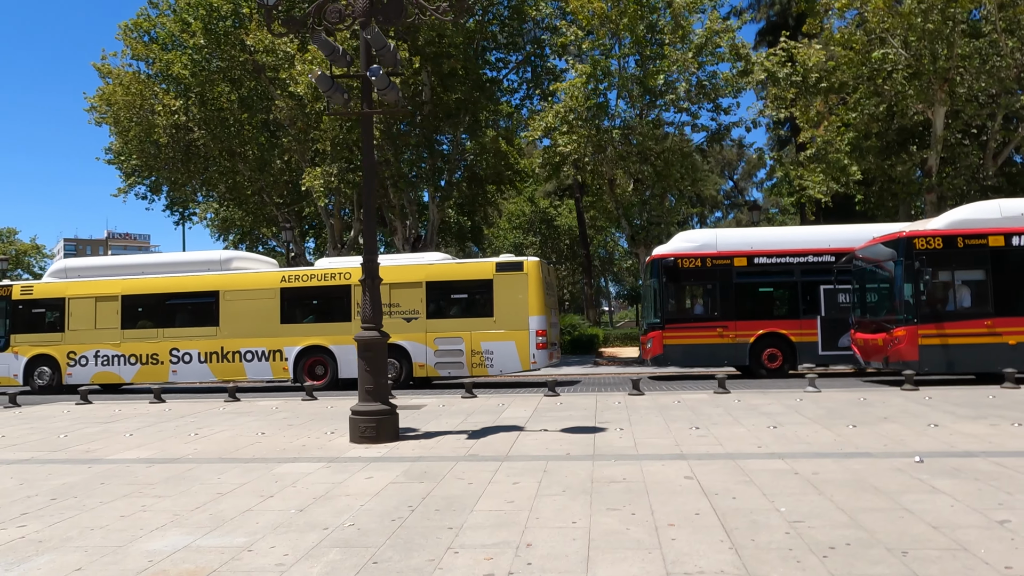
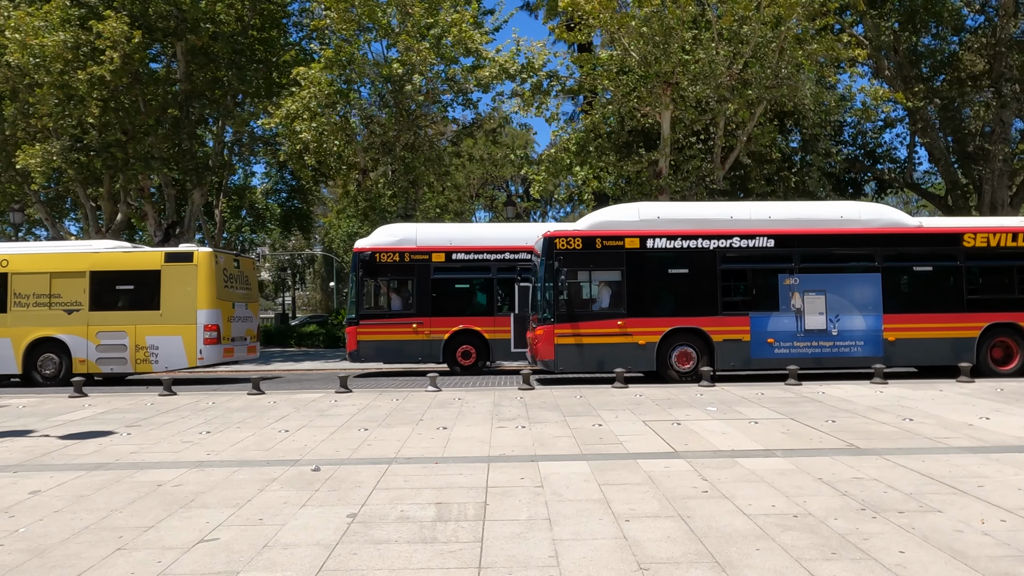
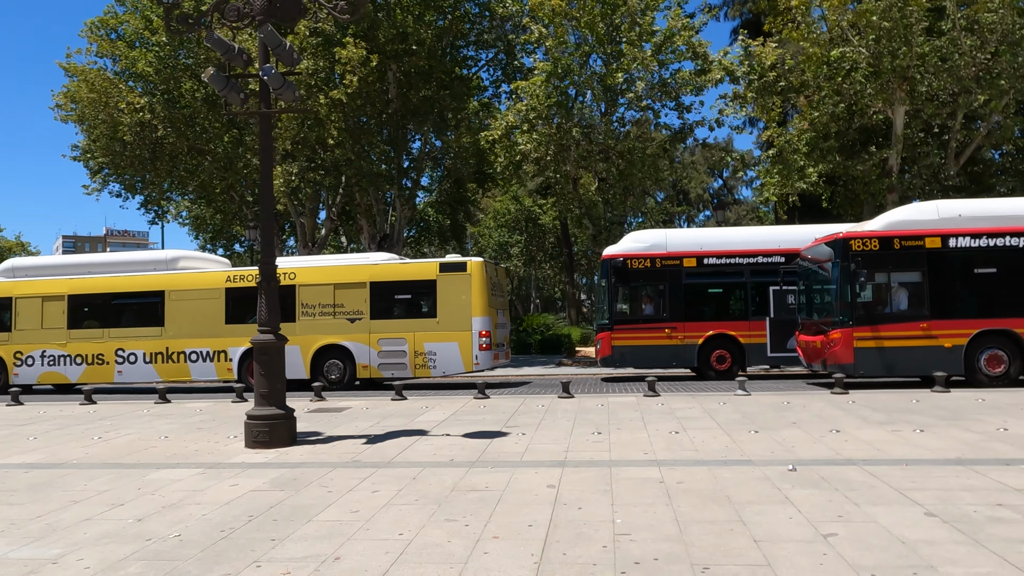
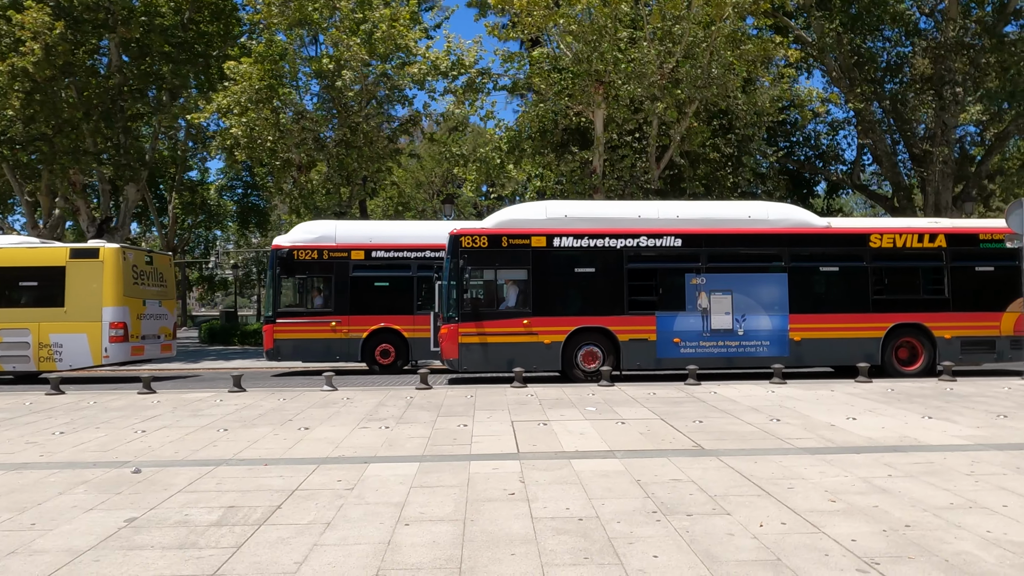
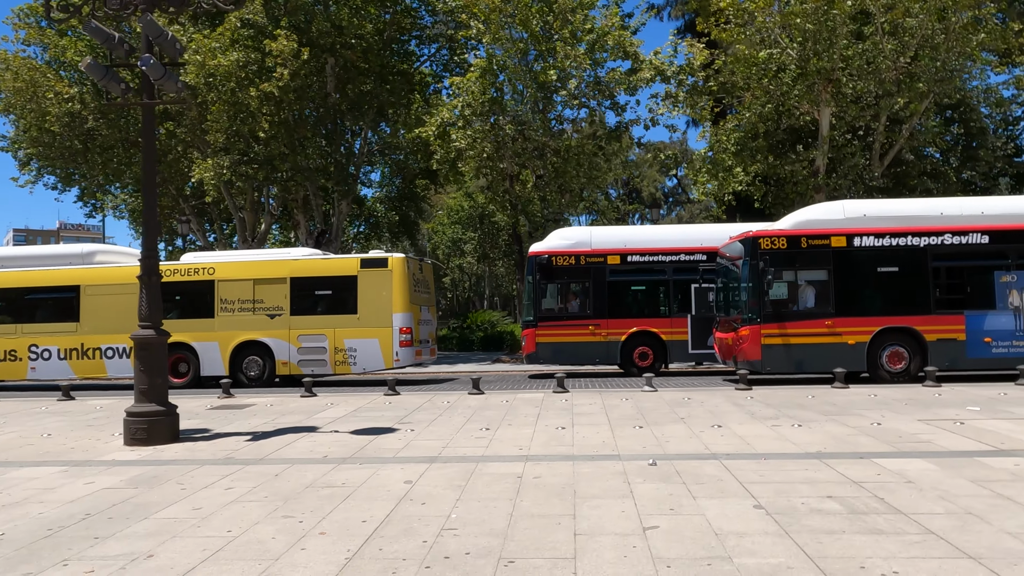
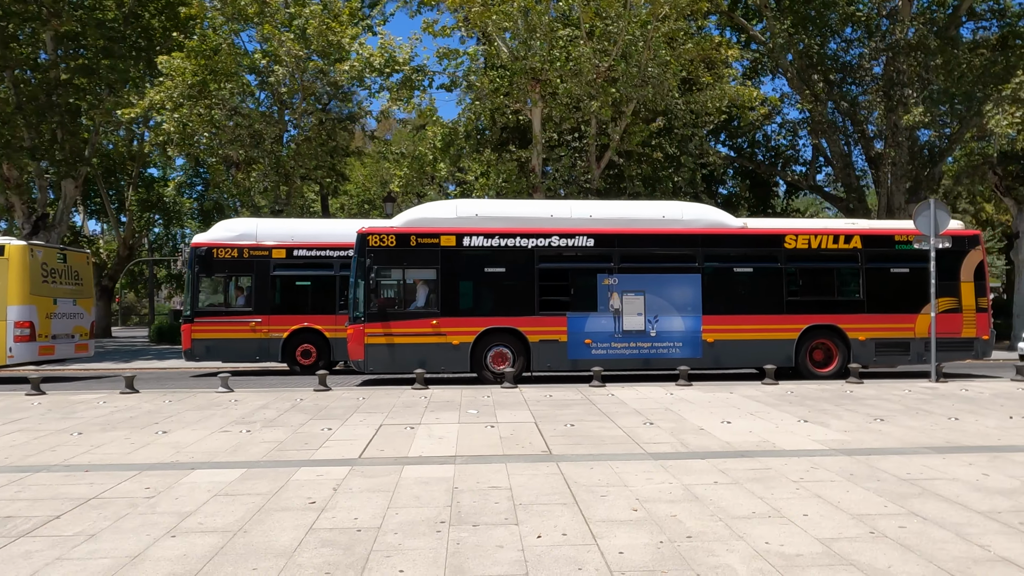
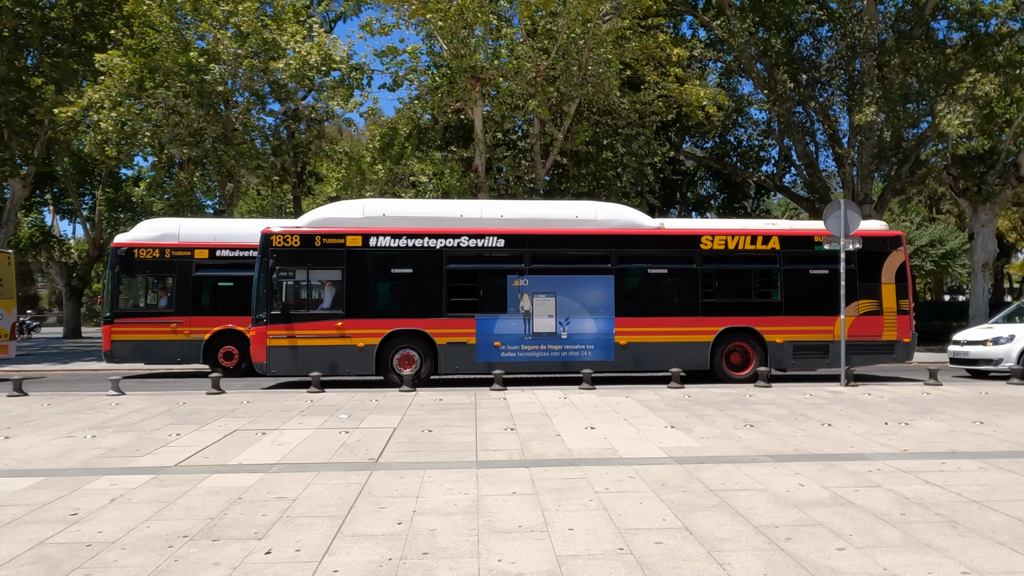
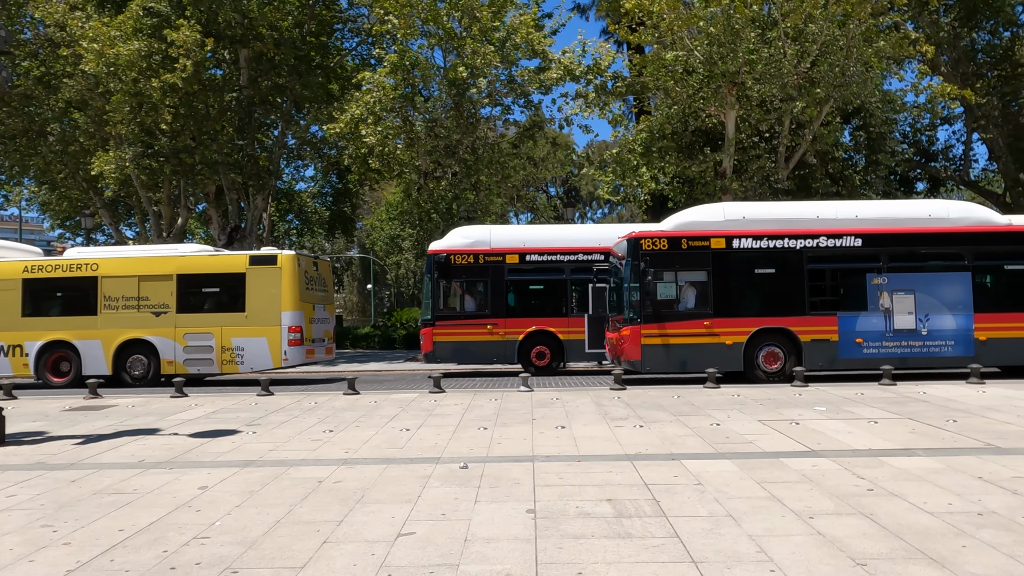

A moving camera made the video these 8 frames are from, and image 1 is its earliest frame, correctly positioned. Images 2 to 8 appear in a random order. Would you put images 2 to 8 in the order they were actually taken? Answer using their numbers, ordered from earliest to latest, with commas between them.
3, 5, 8, 2, 4, 6, 7
